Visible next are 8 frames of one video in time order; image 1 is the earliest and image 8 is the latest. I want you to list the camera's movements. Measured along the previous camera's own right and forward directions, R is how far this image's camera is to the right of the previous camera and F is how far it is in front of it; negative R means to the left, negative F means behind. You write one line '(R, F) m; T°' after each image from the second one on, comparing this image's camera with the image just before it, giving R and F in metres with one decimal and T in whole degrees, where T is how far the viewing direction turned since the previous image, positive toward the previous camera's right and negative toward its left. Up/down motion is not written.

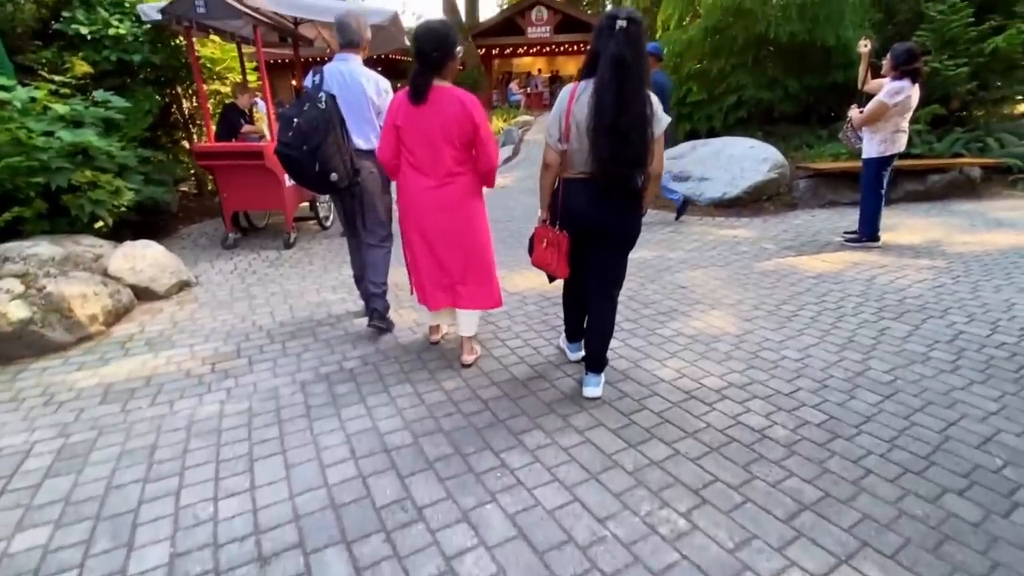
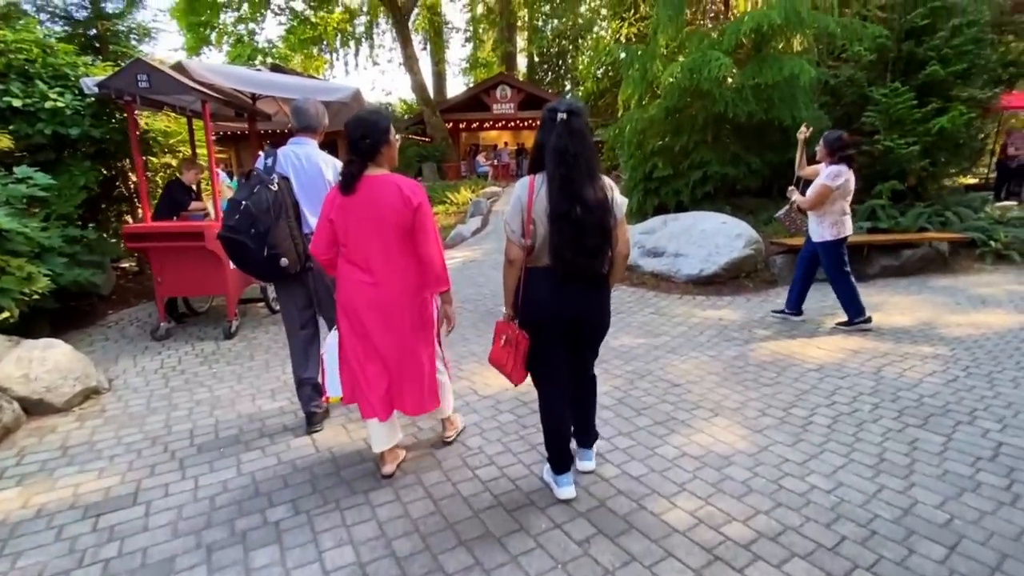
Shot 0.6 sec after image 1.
(0.0, +0.6) m; +4°
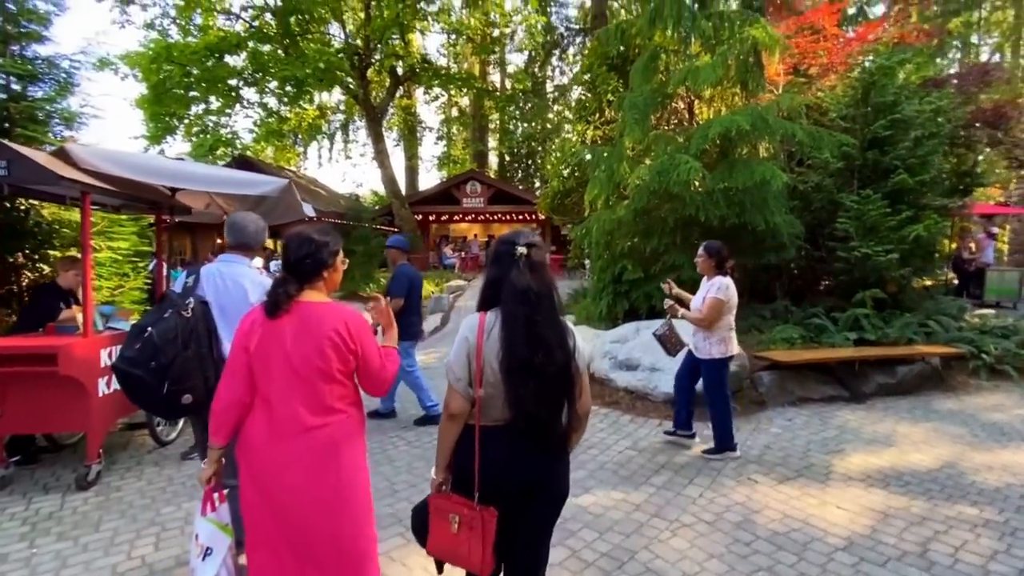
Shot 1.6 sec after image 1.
(+0.2, +0.9) m; +3°
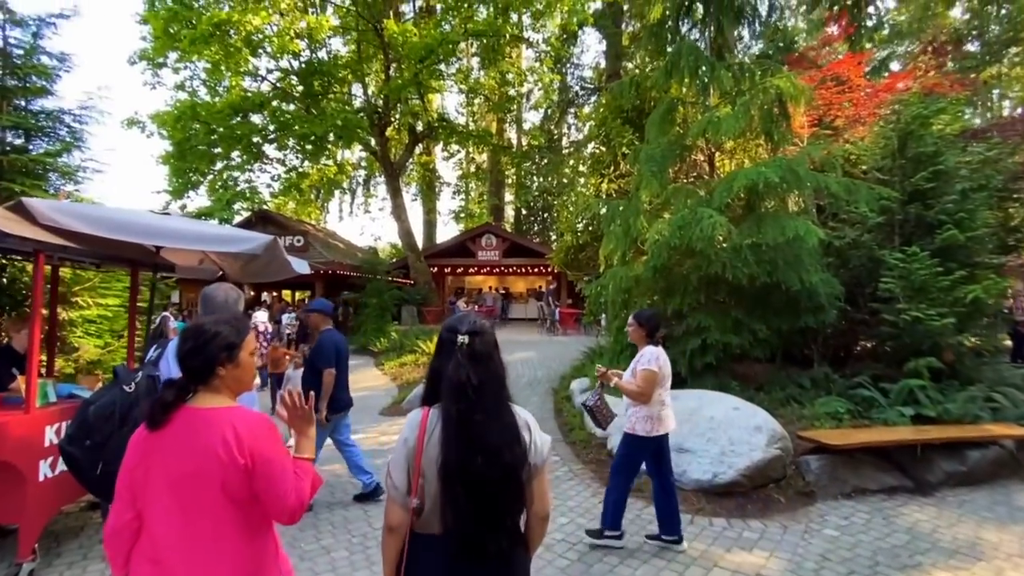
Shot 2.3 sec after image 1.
(+0.1, +0.7) m; -2°
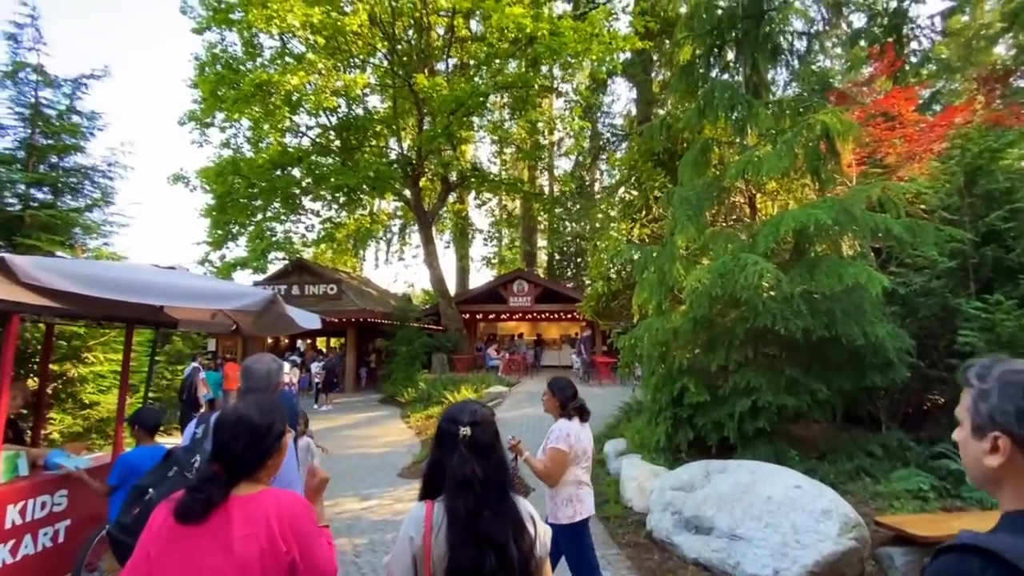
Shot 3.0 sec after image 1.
(+0.1, +0.6) m; -4°
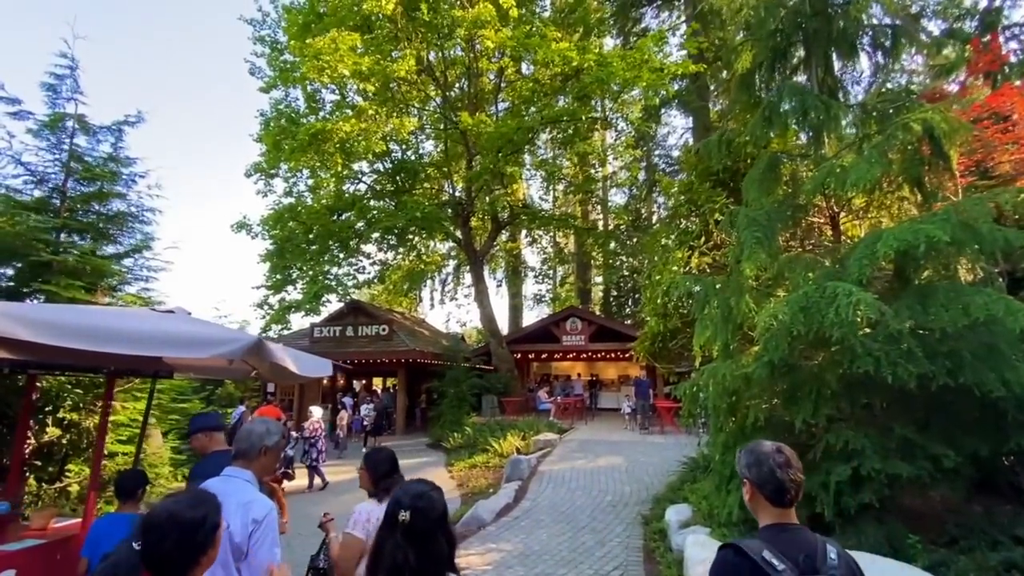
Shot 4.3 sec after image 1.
(+0.3, +1.0) m; -6°
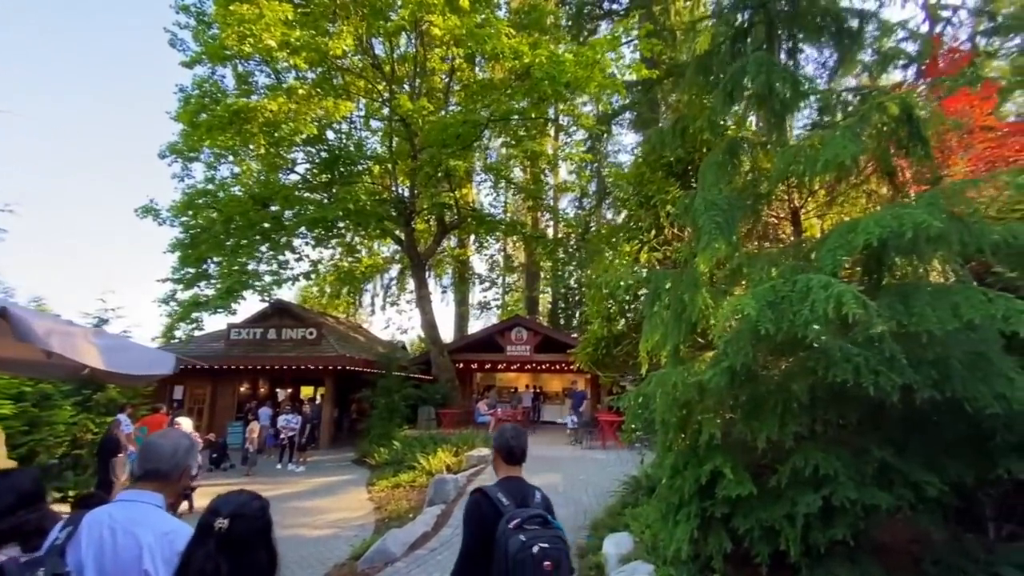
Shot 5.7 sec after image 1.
(+0.4, +1.2) m; +6°
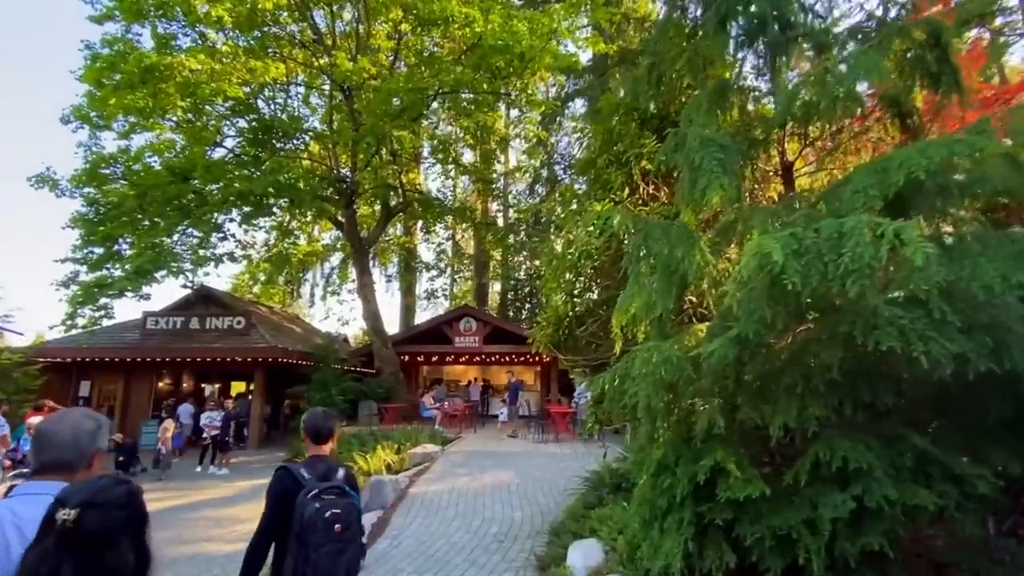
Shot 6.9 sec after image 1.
(0.0, +1.2) m; +6°
